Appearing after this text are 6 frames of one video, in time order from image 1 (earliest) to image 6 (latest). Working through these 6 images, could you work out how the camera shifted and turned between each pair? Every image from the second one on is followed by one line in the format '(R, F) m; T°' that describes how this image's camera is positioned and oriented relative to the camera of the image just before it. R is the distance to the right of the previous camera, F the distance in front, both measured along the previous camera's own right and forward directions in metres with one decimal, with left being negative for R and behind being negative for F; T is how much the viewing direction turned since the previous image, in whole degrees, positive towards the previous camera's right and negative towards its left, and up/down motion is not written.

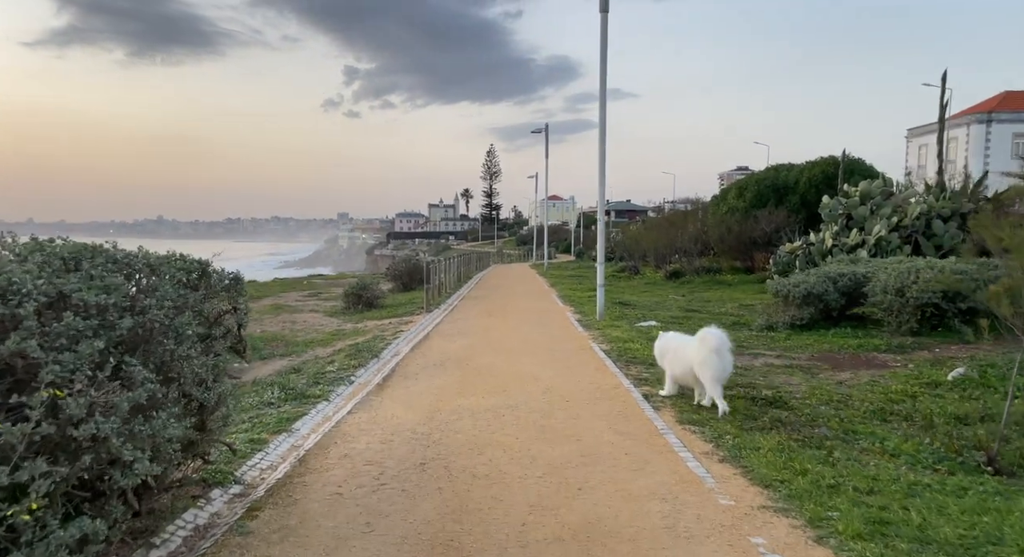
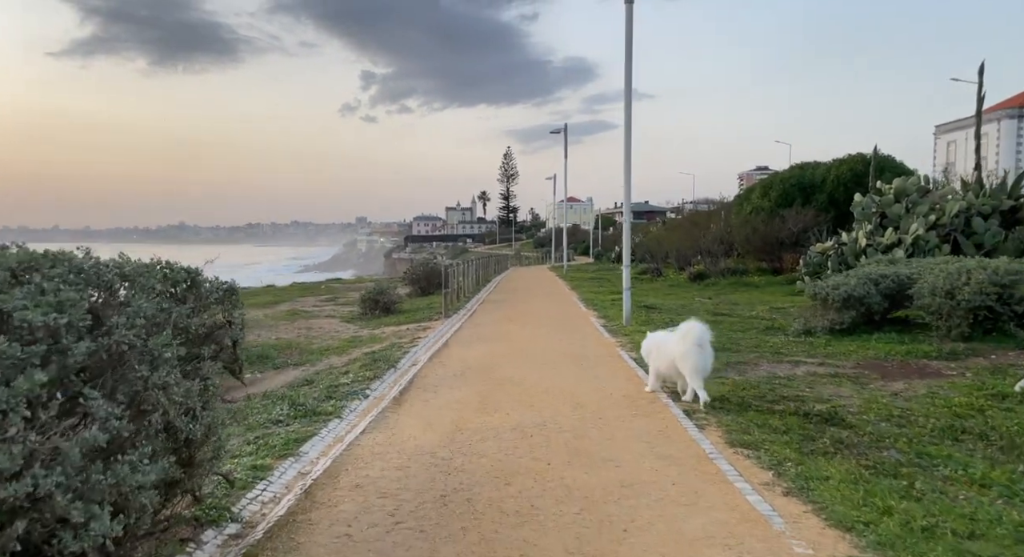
(-0.1, +0.6) m; -1°
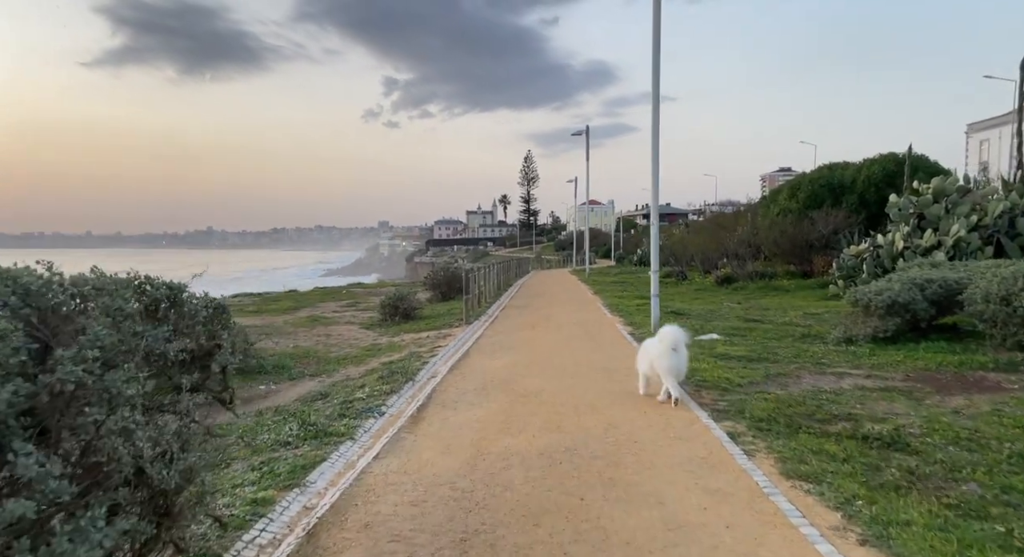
(-0.1, +0.6) m; -2°
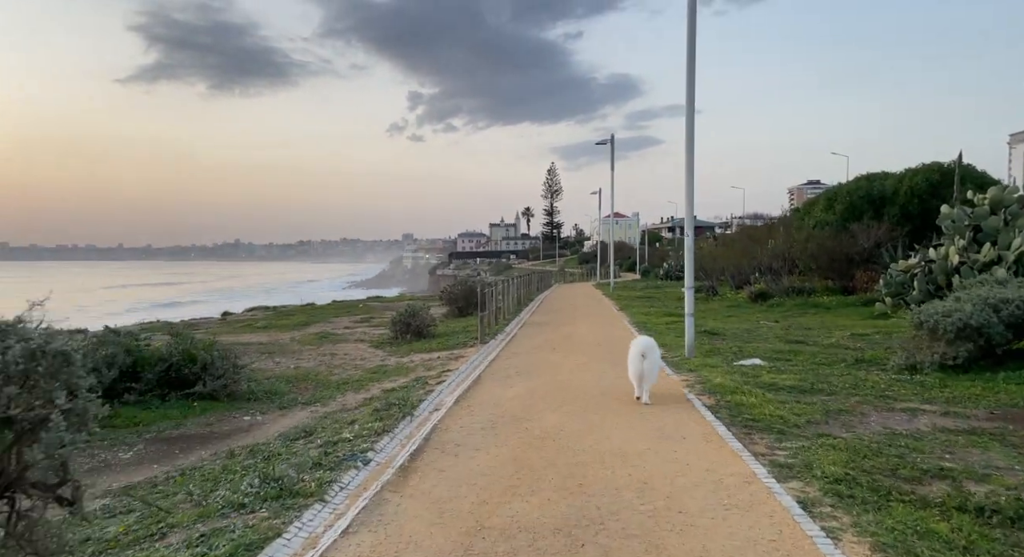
(+0.1, +1.3) m; -2°
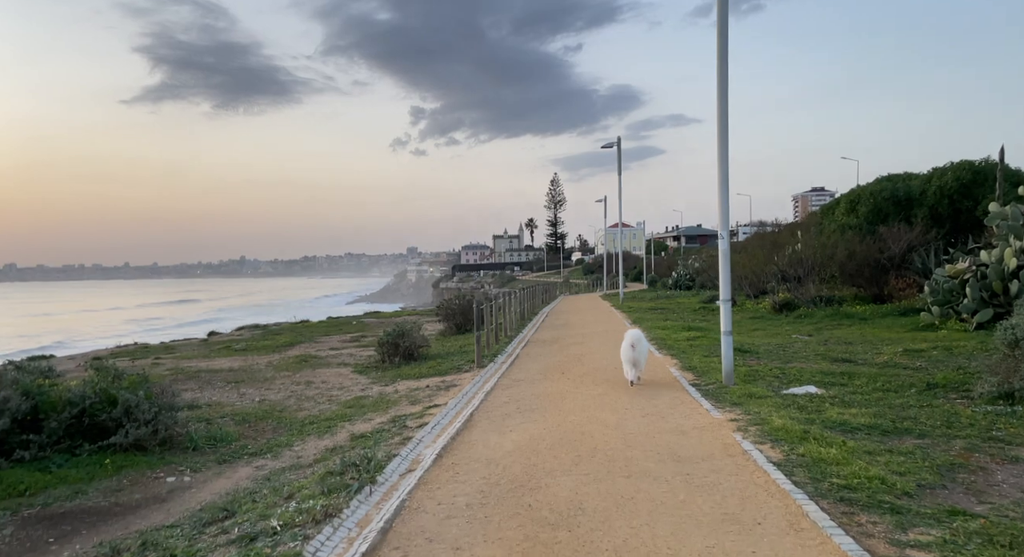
(+0.1, +2.1) m; 0°
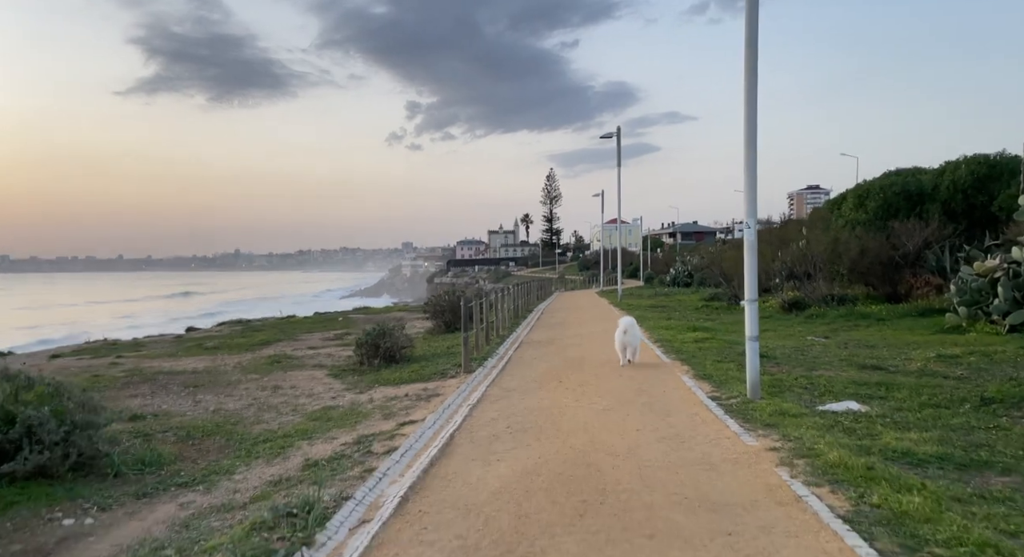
(+0.1, +1.5) m; 0°
